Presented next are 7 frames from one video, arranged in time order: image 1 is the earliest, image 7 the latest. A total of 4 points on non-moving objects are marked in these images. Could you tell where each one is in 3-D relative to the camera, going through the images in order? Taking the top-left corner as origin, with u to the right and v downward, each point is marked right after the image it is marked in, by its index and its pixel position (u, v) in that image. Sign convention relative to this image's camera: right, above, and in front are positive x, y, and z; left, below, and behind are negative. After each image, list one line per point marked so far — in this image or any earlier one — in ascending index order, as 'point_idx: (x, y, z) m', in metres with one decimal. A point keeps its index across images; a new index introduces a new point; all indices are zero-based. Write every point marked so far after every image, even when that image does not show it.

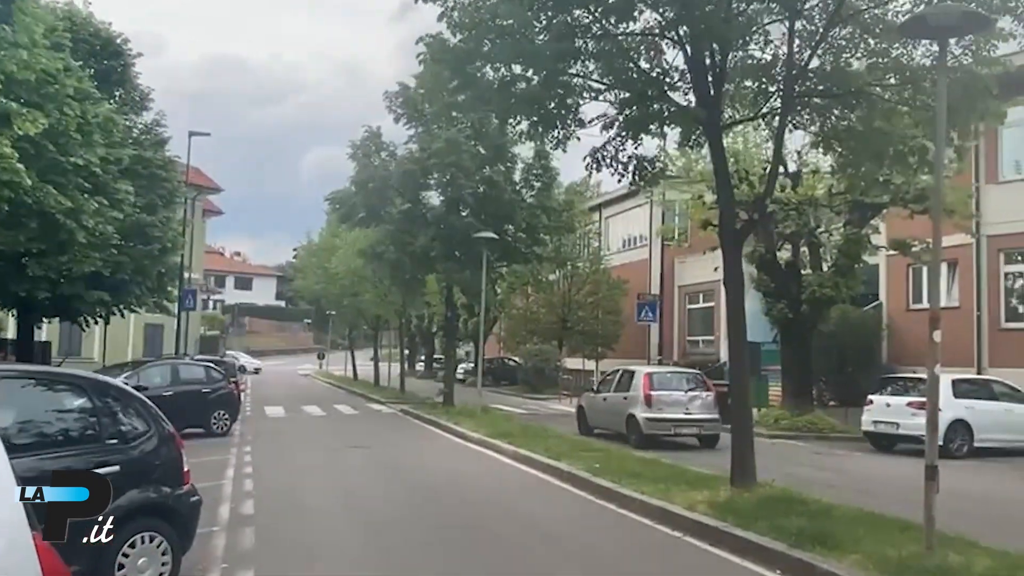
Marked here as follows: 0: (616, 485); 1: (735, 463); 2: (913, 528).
0: (+1.6, -3.0, +13.2) m
1: (+3.0, -2.4, +11.8) m
2: (+4.3, -2.6, +9.5) m
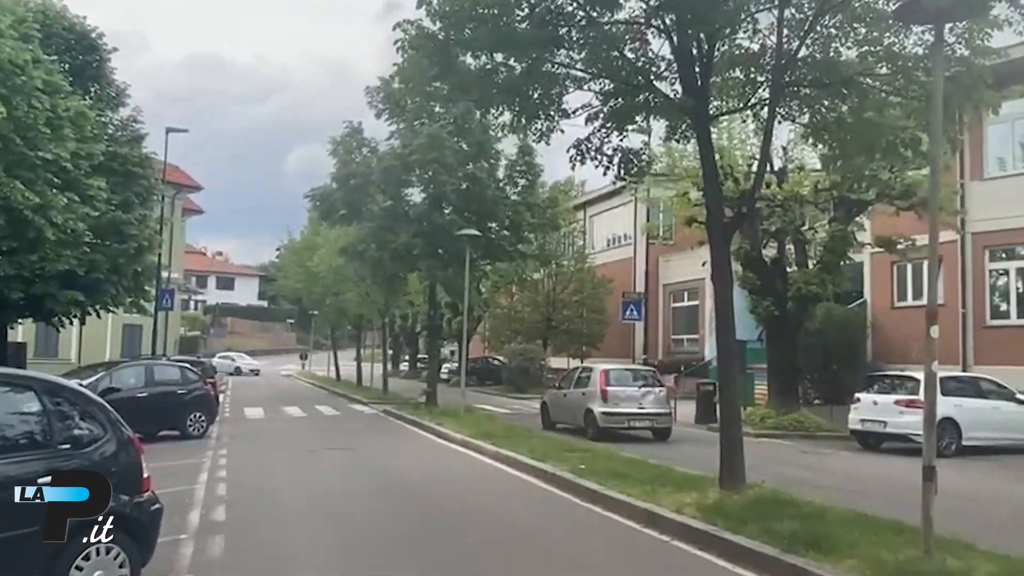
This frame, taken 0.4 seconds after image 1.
0: (+1.3, -3.0, +12.9) m
1: (+2.8, -2.3, +11.4) m
2: (+4.1, -2.6, +9.1) m
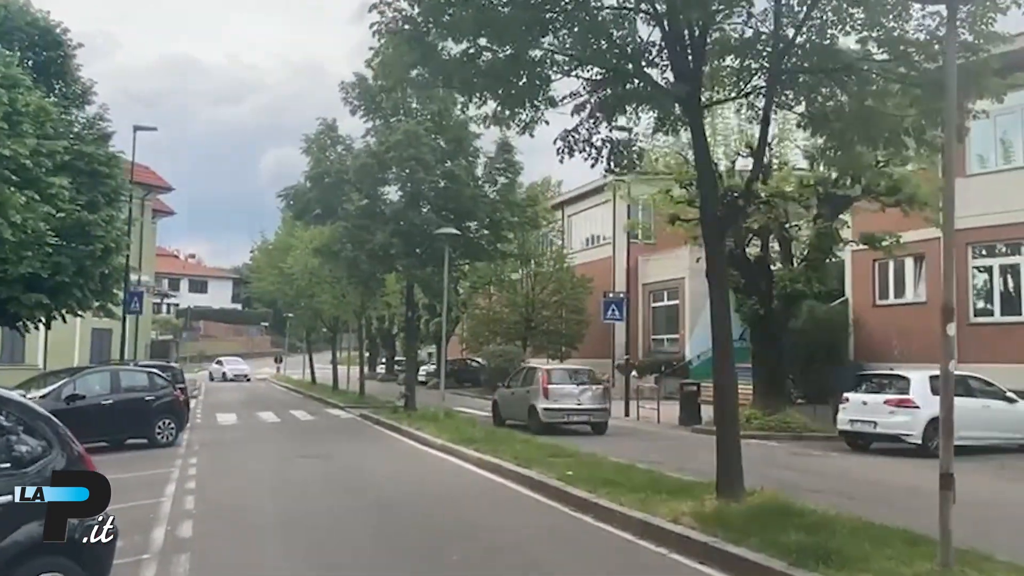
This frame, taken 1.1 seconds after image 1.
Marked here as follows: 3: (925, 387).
0: (+1.1, -2.9, +12.3) m
1: (+2.6, -2.3, +10.9) m
2: (+4.0, -2.5, +8.6) m
3: (+9.2, -2.2, +19.4) m
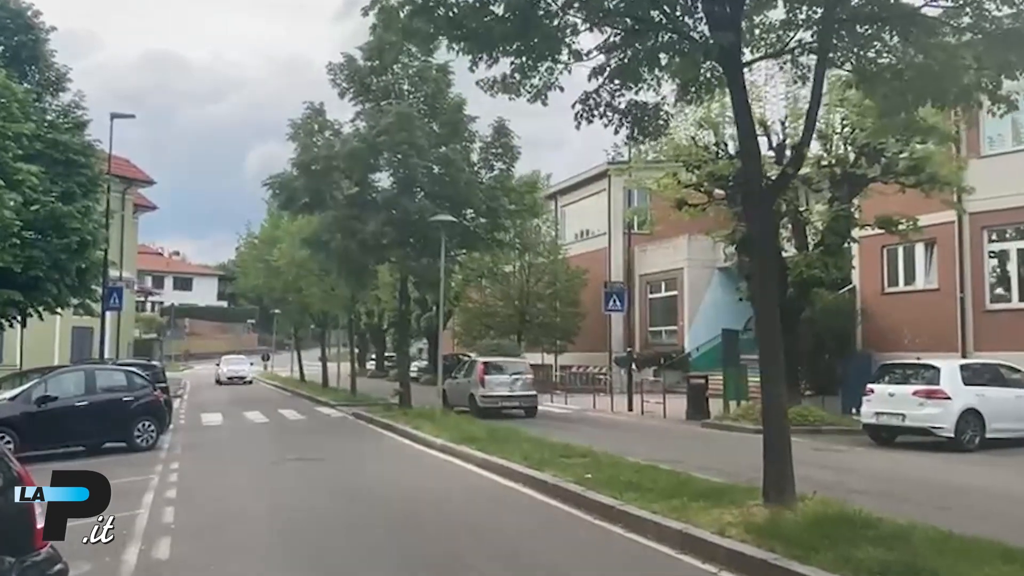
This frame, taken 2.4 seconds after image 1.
0: (+1.3, -2.7, +11.0) m
1: (+2.8, -2.1, +9.7) m
2: (+4.3, -2.3, +7.4) m
3: (+9.3, -1.9, +18.3) m
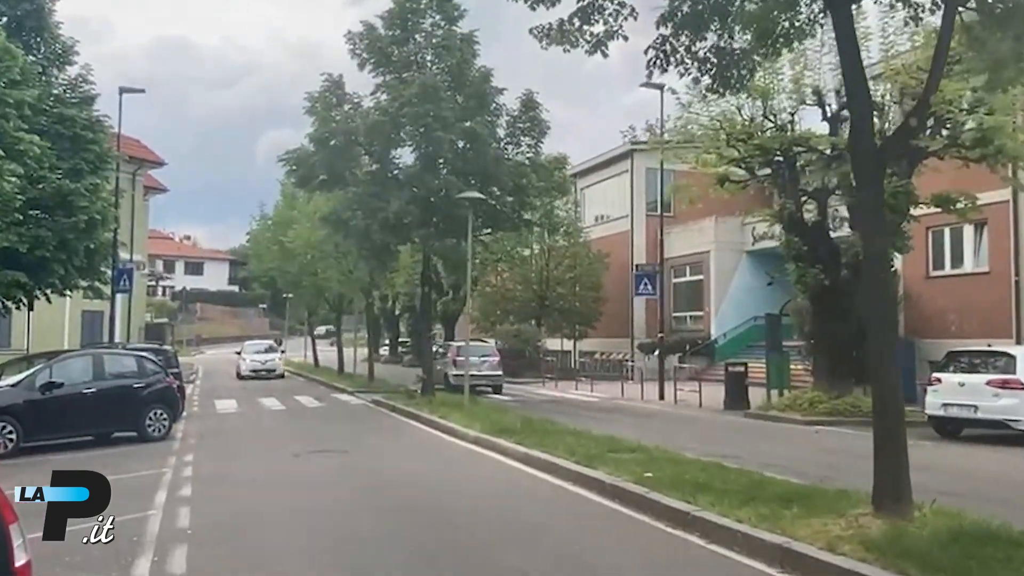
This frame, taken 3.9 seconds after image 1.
0: (+2.0, -2.5, +9.7) m
1: (+3.5, -1.8, +8.3) m
2: (+4.9, -2.1, +6.0) m
3: (+10.0, -1.5, +16.8) m
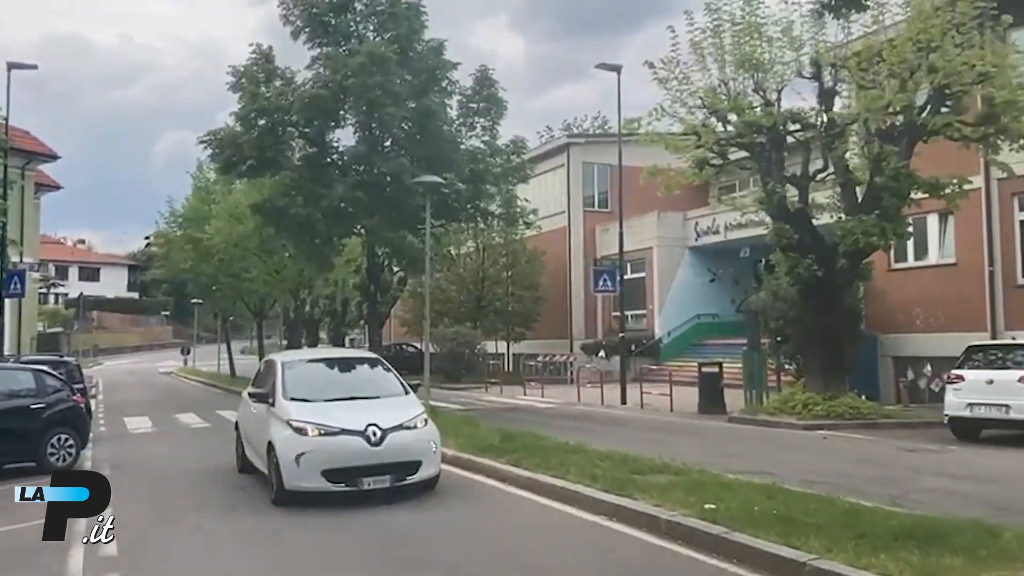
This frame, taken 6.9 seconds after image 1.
0: (+2.5, -2.3, +7.5) m
1: (+4.1, -1.6, +6.2) m
2: (+5.8, -1.9, +4.1) m
3: (+9.7, -1.3, +15.4) m
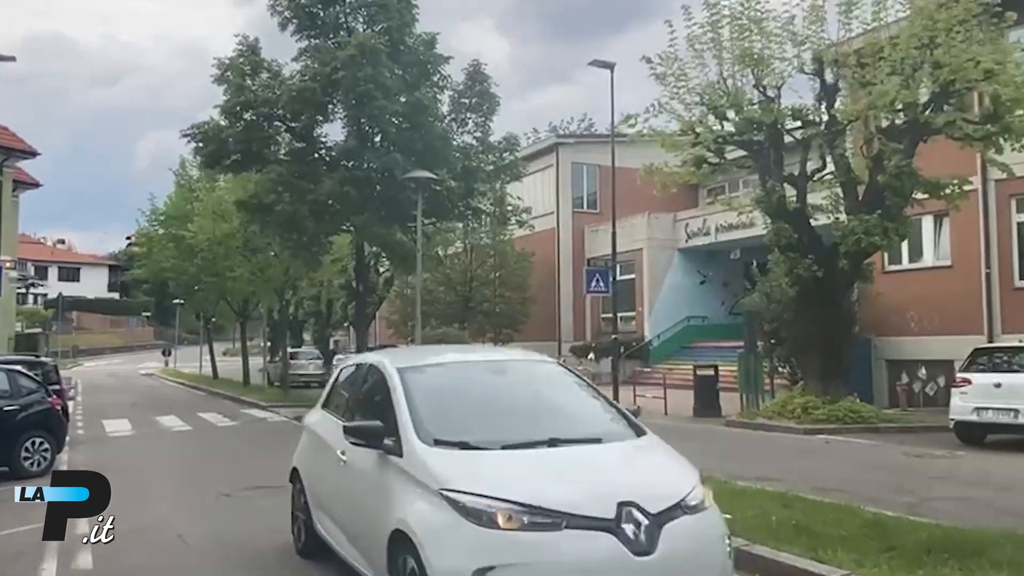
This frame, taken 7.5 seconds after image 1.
0: (+2.6, -2.3, +7.0) m
1: (+4.2, -1.6, +5.7) m
2: (+5.9, -1.8, +3.7) m
3: (+9.7, -1.3, +15.0) m
